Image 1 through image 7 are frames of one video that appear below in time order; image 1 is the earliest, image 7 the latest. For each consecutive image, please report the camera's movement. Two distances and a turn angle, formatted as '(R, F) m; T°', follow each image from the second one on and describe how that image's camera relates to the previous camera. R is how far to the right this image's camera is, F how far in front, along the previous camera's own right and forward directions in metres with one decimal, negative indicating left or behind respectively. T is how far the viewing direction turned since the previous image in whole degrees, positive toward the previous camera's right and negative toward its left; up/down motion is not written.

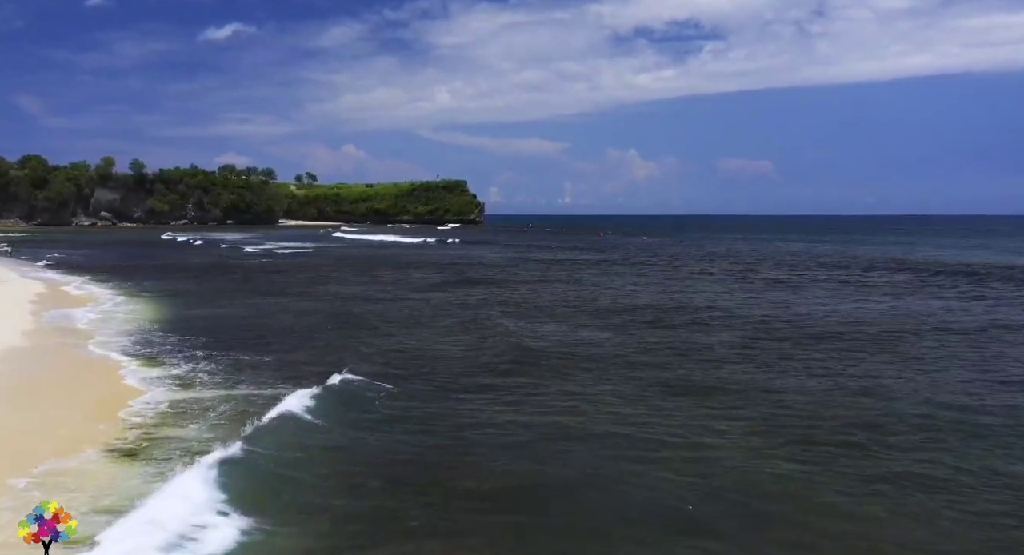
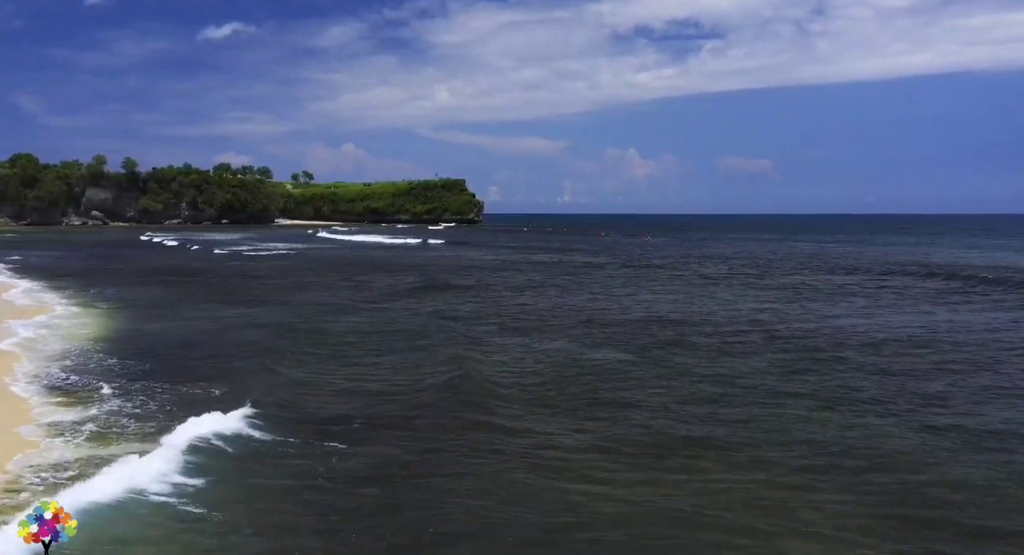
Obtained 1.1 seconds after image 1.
(0.0, +4.0) m; 0°
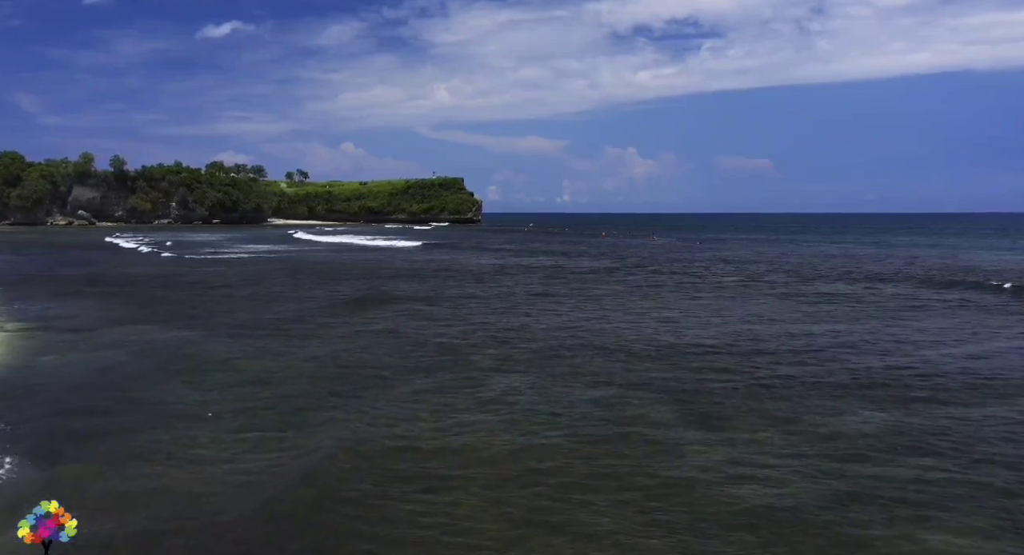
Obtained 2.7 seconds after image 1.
(+0.1, +5.9) m; 0°
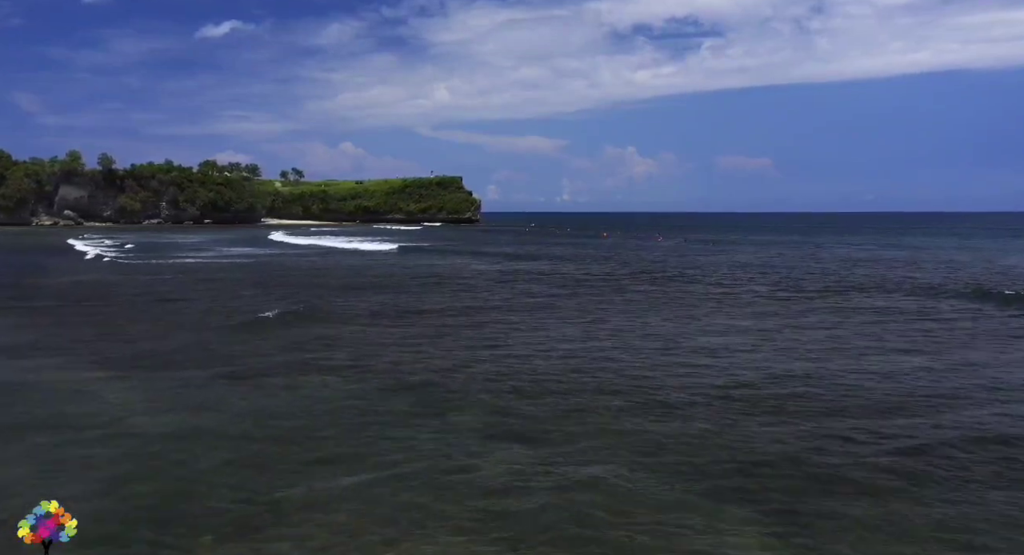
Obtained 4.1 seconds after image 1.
(+0.1, +5.7) m; 0°
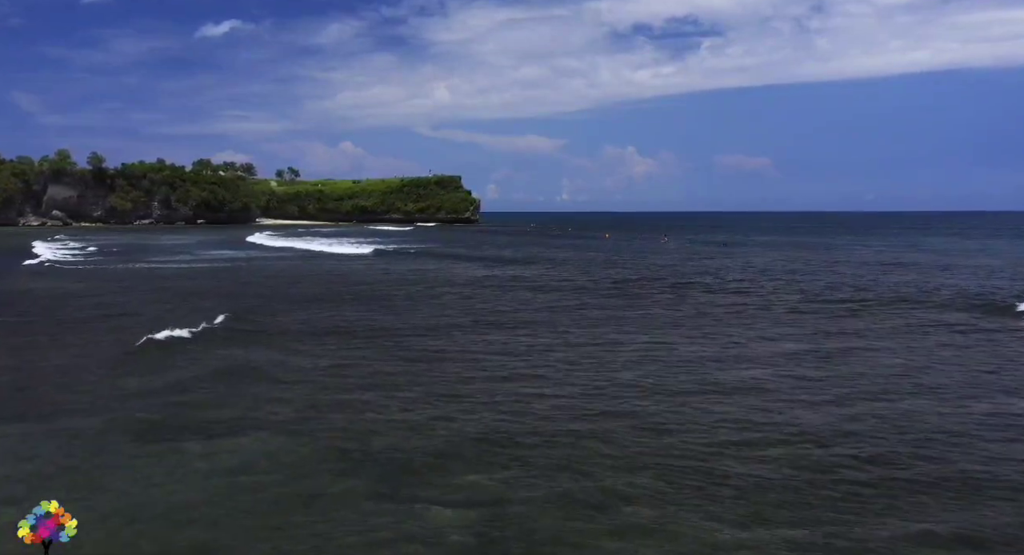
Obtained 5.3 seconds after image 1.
(0.0, +4.8) m; 0°
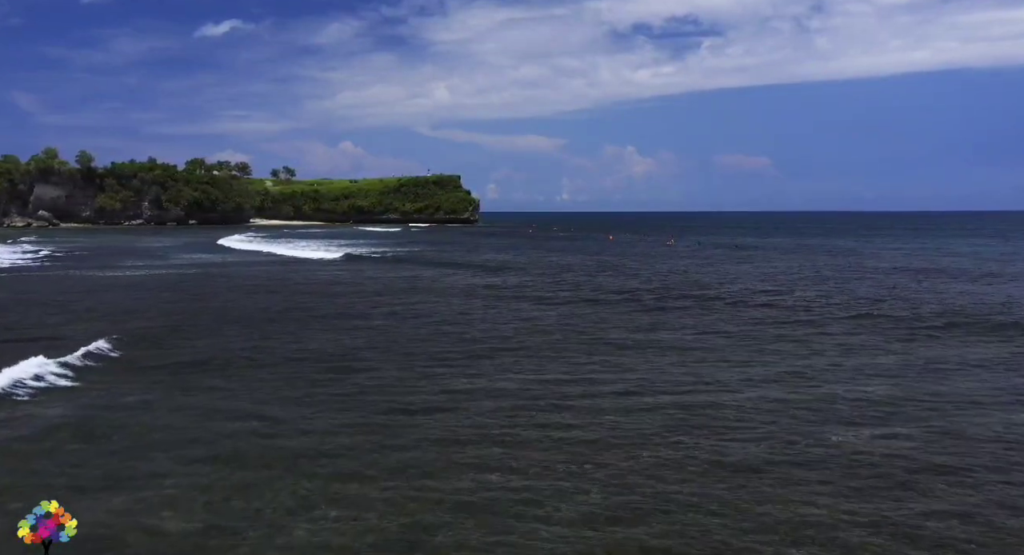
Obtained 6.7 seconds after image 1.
(0.0, +5.4) m; 0°
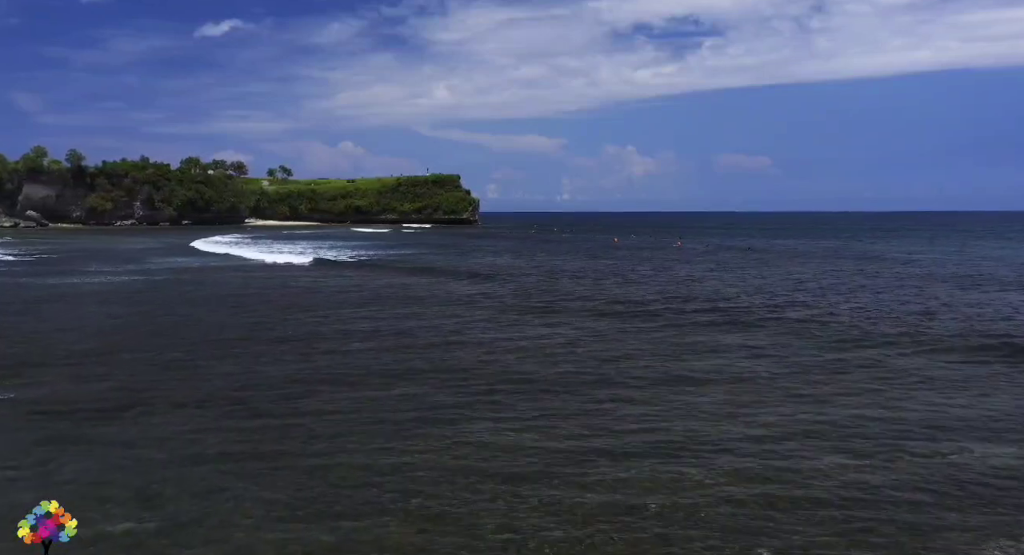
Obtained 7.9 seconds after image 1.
(-0.1, +4.6) m; 0°
